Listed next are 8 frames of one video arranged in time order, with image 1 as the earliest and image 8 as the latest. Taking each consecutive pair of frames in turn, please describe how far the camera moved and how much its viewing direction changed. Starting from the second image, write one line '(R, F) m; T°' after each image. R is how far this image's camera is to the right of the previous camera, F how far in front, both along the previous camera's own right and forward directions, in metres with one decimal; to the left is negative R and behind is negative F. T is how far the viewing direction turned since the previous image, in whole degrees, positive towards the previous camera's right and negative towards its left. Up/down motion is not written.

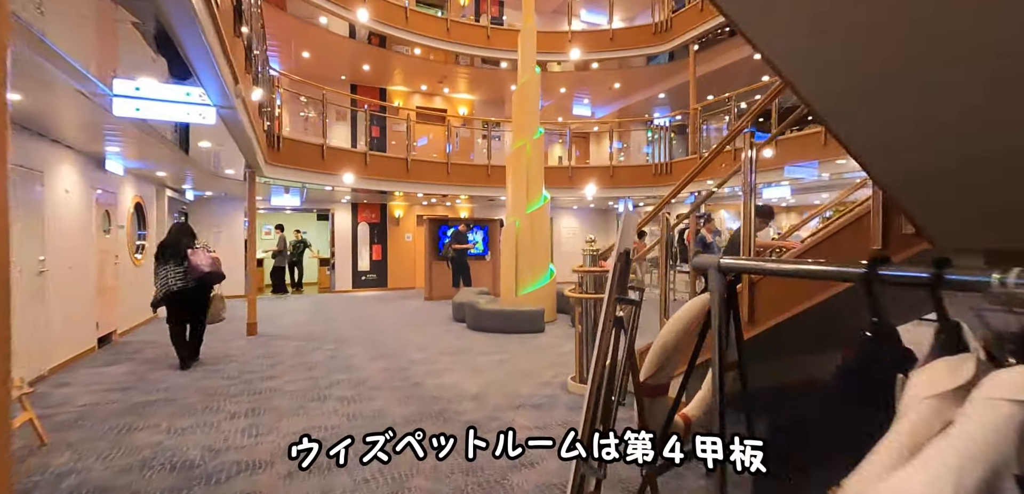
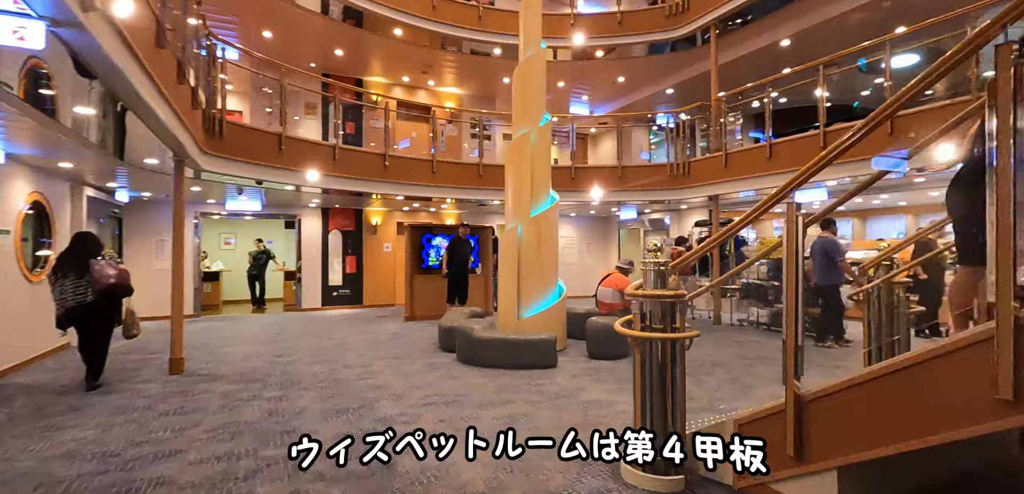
(-0.2, +1.4) m; +2°
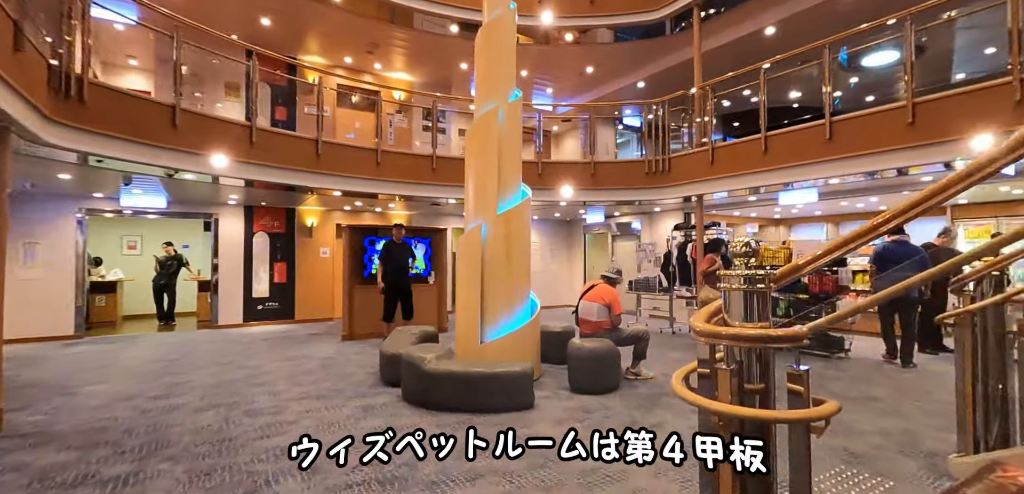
(-0.1, +1.2) m; +5°
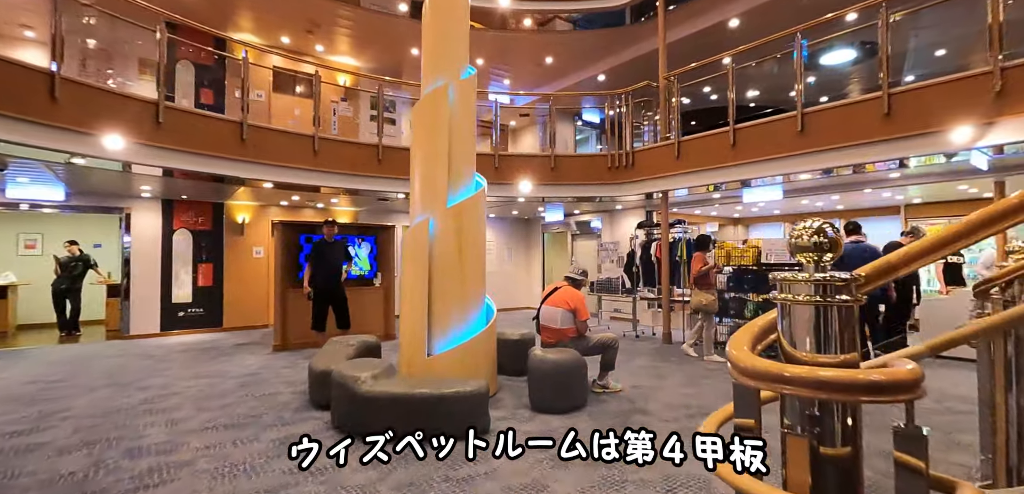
(0.0, +0.6) m; +5°
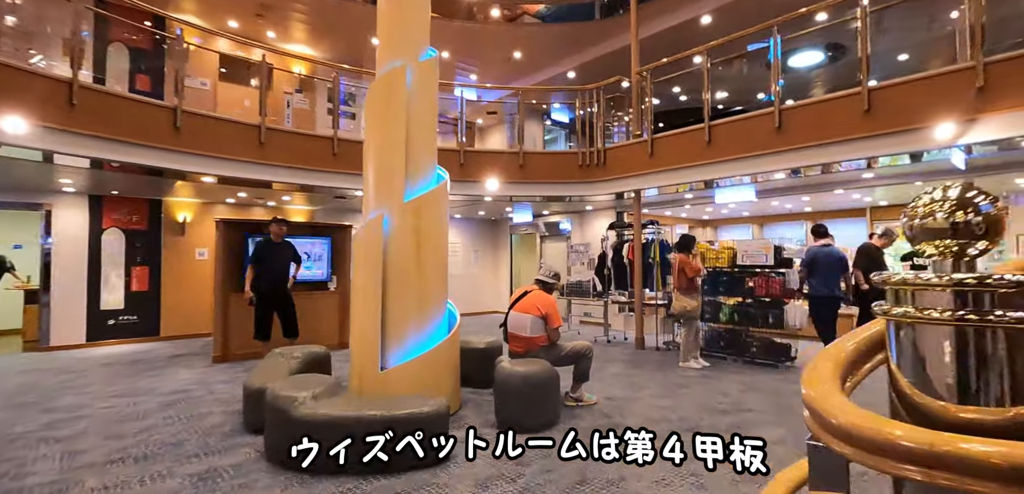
(0.0, +0.4) m; +4°
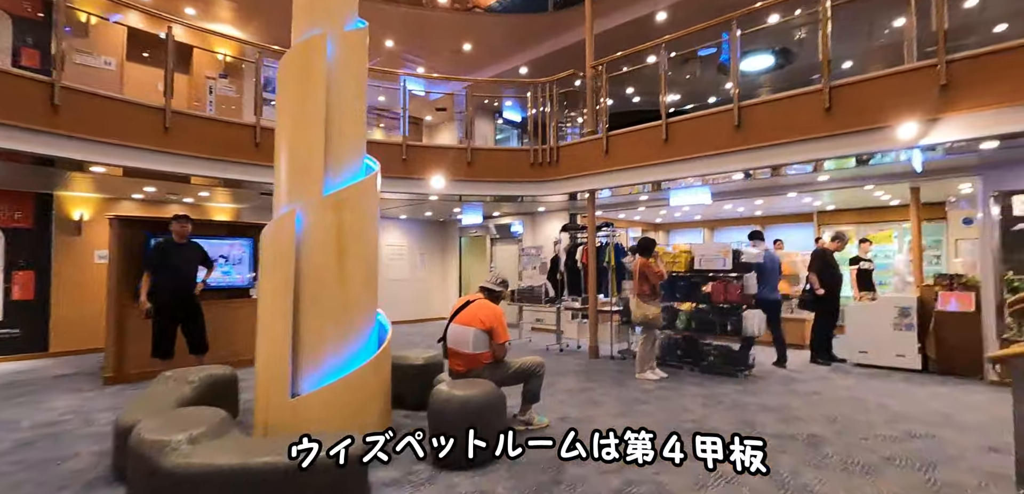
(+0.1, +0.5) m; +5°
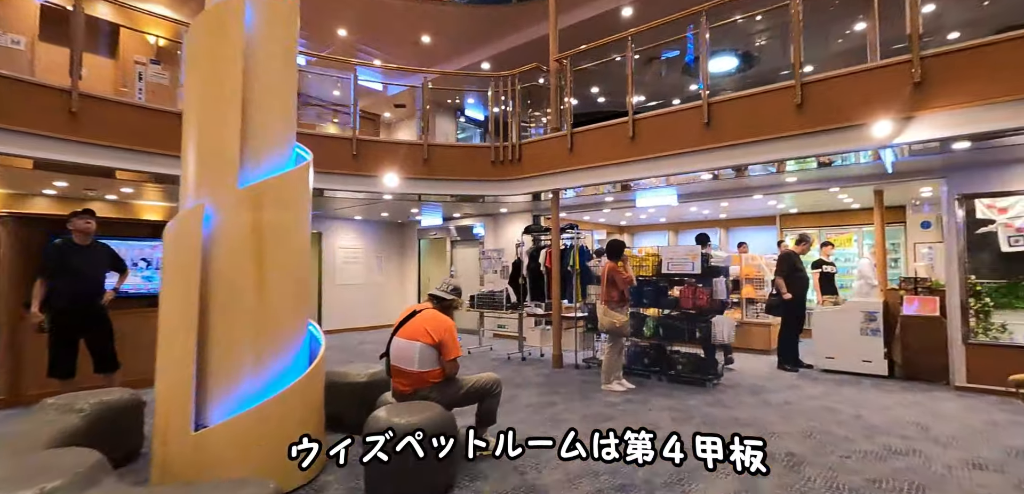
(+0.1, +0.4) m; +4°
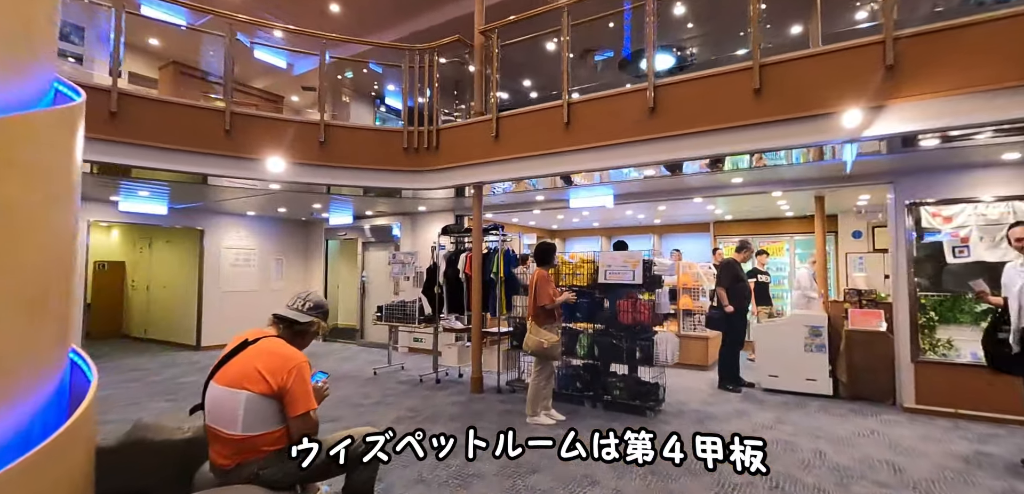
(+0.2, +0.9) m; +8°
